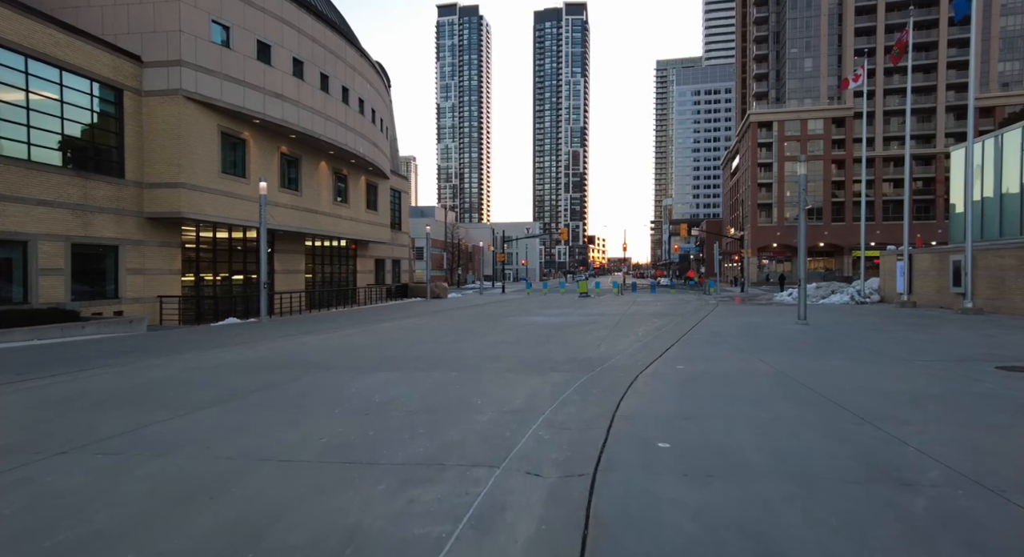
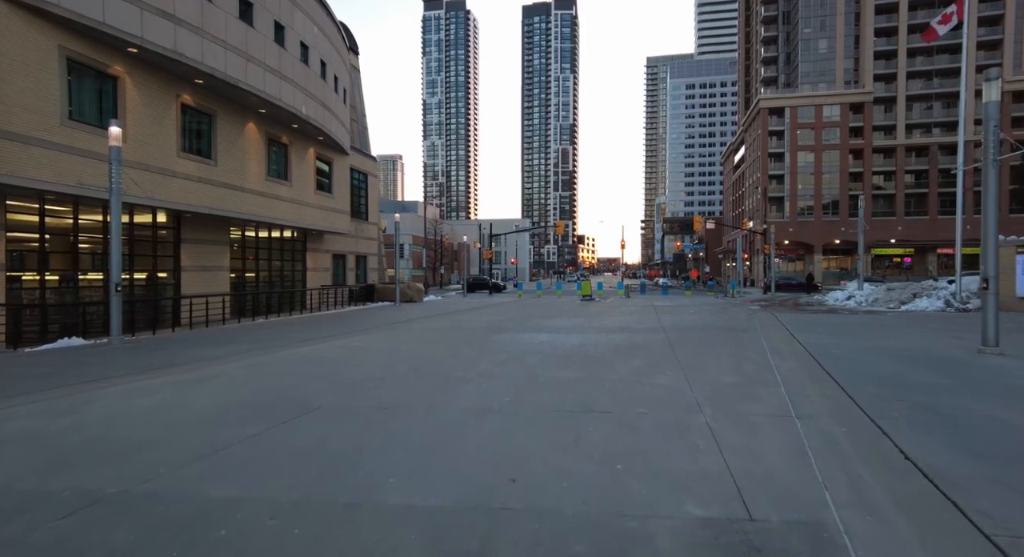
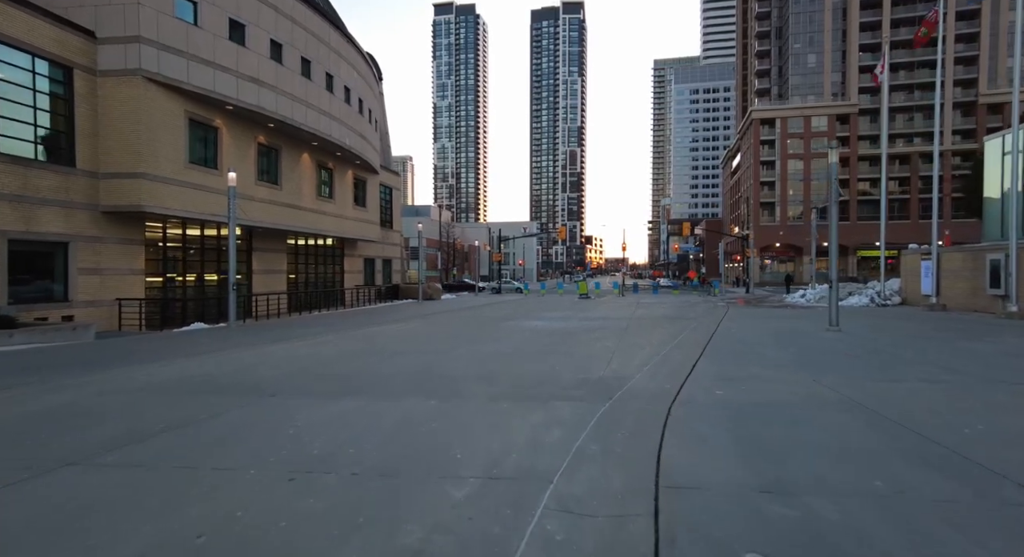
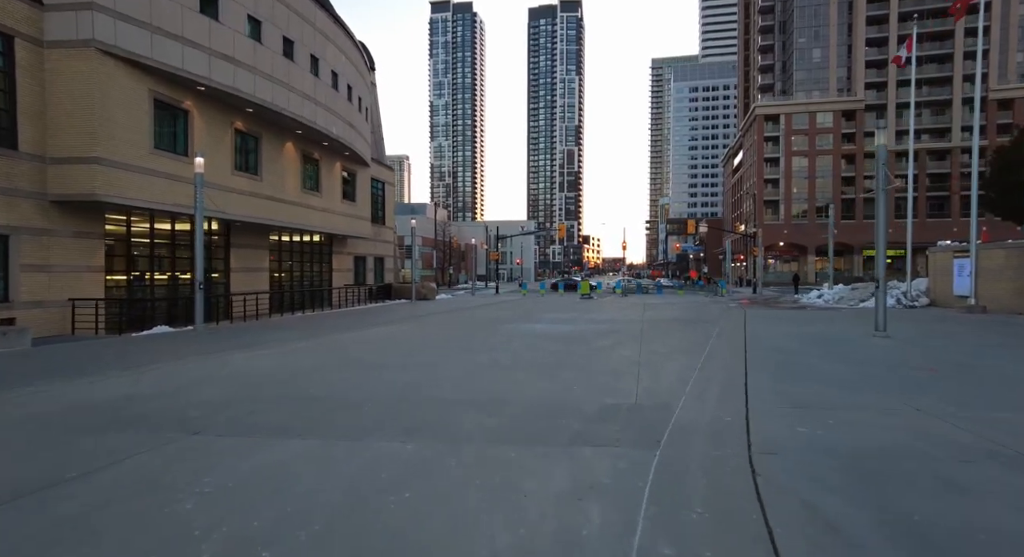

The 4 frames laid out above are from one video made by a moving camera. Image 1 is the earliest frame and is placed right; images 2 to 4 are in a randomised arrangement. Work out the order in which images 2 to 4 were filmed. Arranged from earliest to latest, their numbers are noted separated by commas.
3, 4, 2
